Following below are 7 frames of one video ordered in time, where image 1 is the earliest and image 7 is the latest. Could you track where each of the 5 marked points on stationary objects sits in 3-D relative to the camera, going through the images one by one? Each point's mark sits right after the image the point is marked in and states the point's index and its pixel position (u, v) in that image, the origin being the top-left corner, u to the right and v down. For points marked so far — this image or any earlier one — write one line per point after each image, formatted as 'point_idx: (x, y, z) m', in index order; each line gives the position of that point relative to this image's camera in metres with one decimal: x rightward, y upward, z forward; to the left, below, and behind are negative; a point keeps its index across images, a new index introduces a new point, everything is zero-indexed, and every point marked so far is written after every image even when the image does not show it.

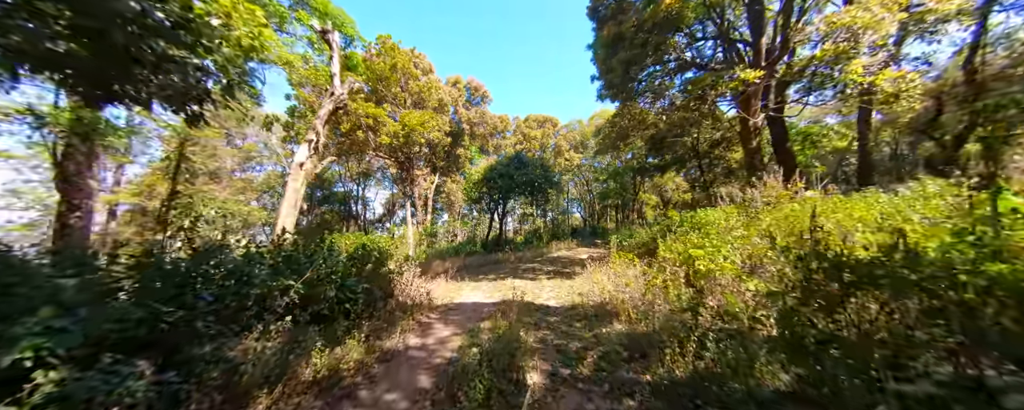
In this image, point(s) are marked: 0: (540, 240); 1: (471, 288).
0: (+1.8, -2.4, +19.9) m
1: (-1.1, -2.2, +7.6) m
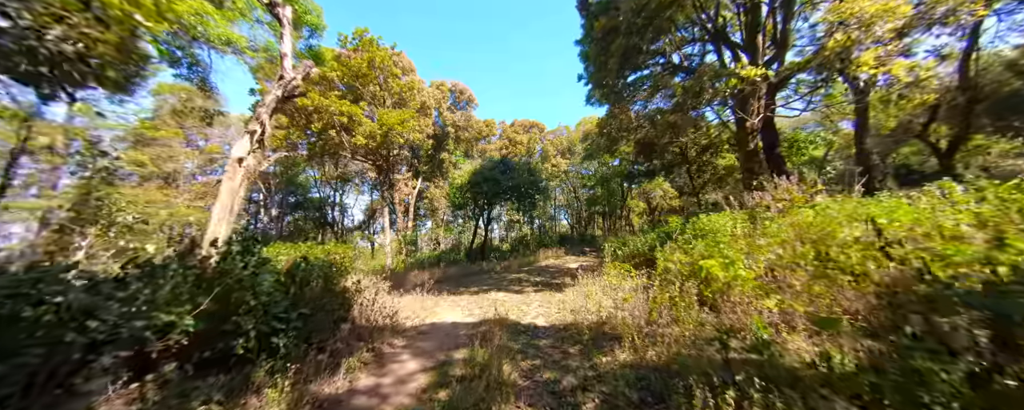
0: (+0.9, -2.8, +19.1) m
1: (-1.5, -2.3, +6.8) m
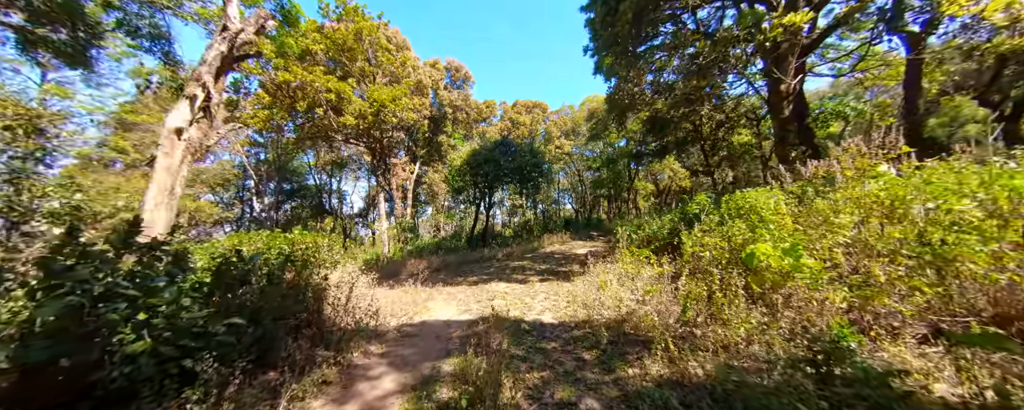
0: (+1.1, -1.8, +18.4) m
1: (-1.4, -1.9, +6.0) m
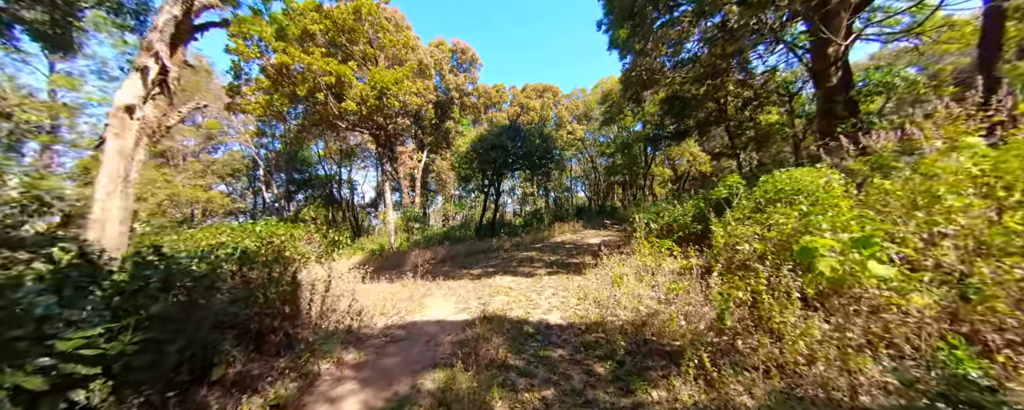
0: (+1.7, -1.0, +17.8) m
1: (-1.3, -1.7, +5.6) m
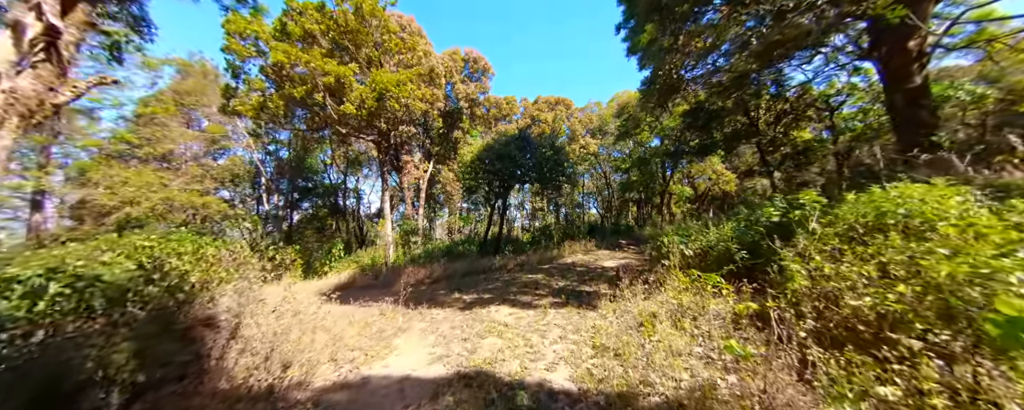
0: (+2.1, -1.9, +16.6) m
1: (-1.3, -1.9, +4.5) m
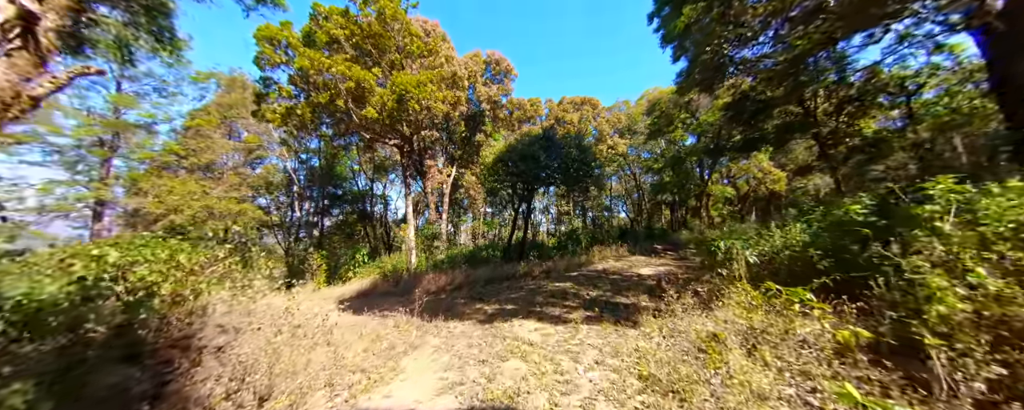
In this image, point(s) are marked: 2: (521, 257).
0: (+3.5, -2.1, +15.8) m
1: (-1.0, -1.9, +4.0) m
2: (+0.4, -2.4, +13.6) m
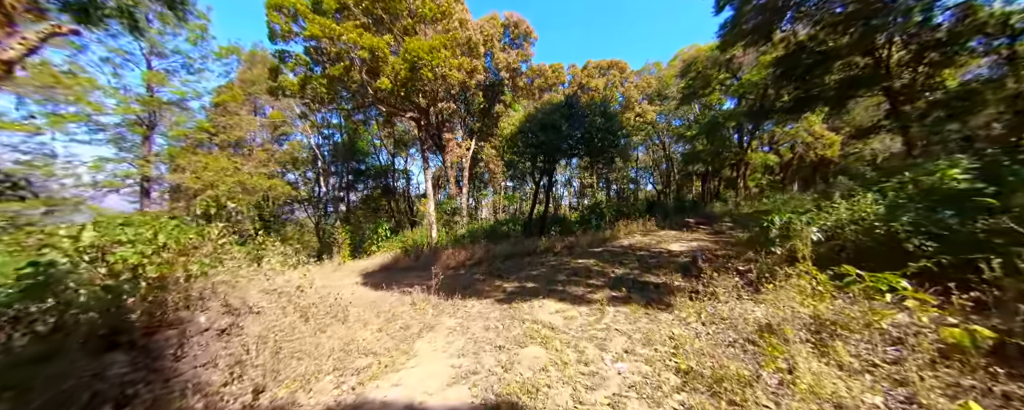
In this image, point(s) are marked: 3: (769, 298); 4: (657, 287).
0: (+4.6, -0.7, +15.2) m
1: (-0.7, -1.5, +3.8) m
2: (+1.4, -1.2, +13.3) m
3: (+2.7, -1.0, +3.2) m
4: (+2.4, -1.3, +4.9) m
